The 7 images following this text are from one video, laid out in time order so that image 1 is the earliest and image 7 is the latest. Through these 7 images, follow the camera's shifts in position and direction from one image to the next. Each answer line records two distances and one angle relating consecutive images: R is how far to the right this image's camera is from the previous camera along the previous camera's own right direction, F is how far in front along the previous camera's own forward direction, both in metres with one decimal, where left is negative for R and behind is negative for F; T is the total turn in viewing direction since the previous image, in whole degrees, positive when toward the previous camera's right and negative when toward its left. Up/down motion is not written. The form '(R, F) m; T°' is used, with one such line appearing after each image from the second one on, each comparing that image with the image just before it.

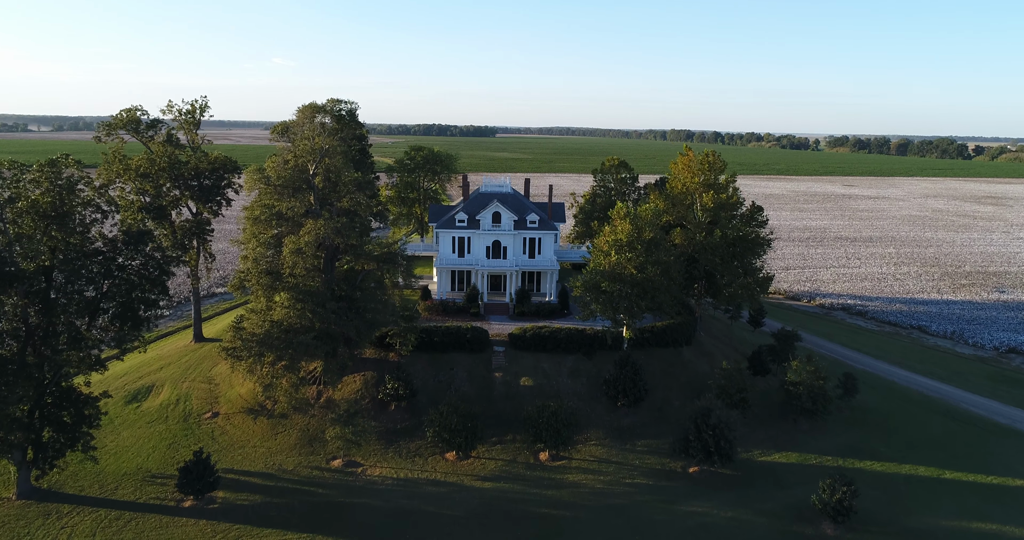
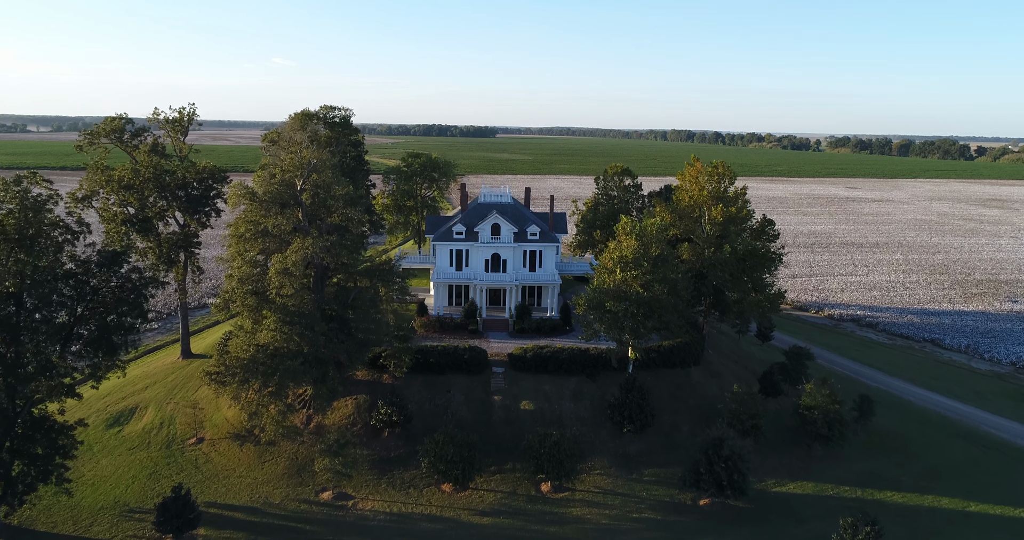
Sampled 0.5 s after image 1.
(0.0, +1.6) m; 0°
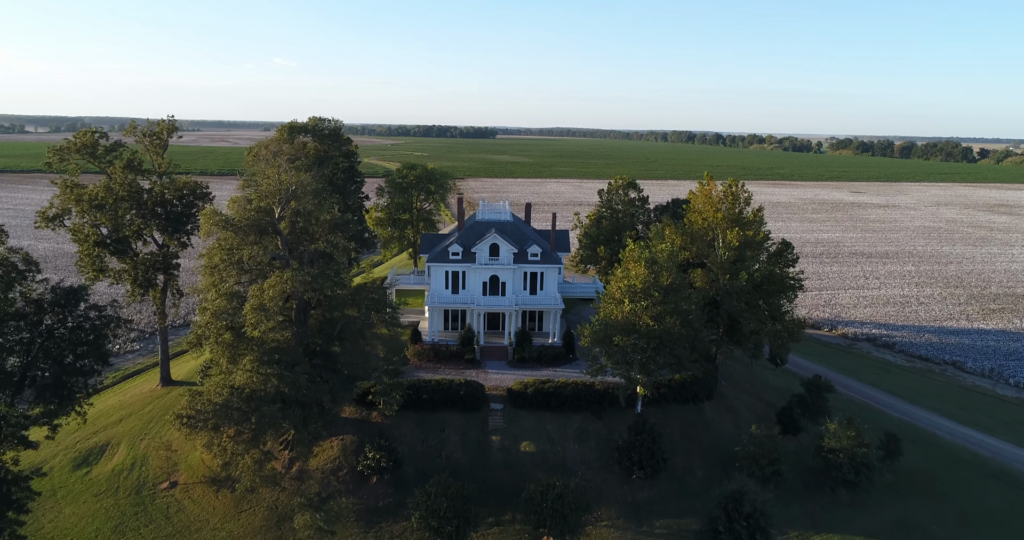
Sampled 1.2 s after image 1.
(0.0, +2.4) m; 0°
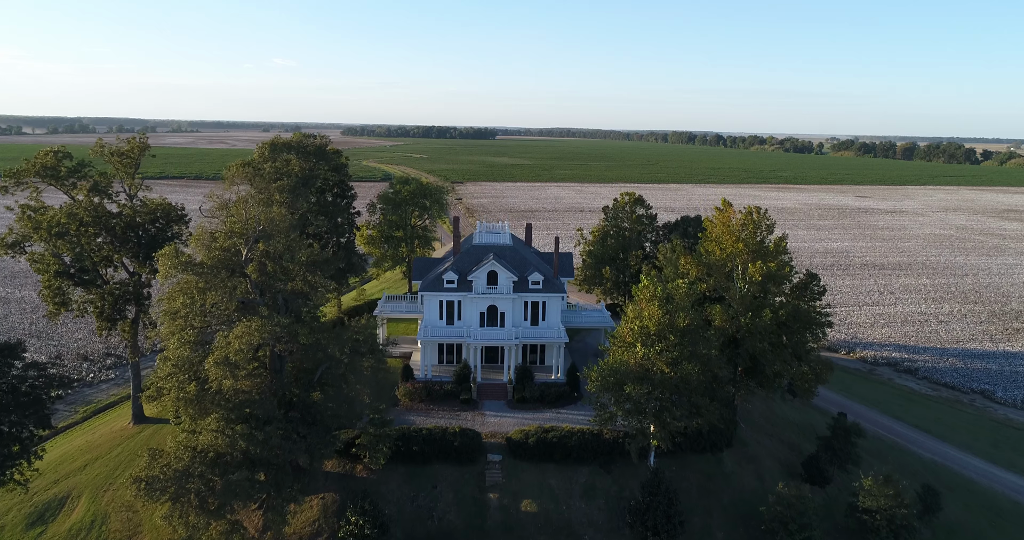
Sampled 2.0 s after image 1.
(0.0, +2.9) m; 0°
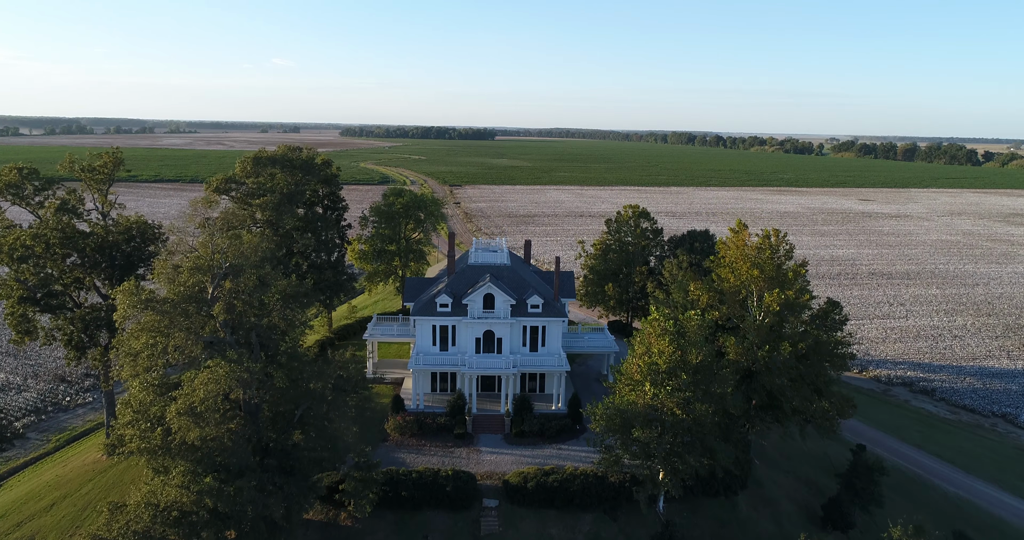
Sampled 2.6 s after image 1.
(+0.1, +2.2) m; 0°
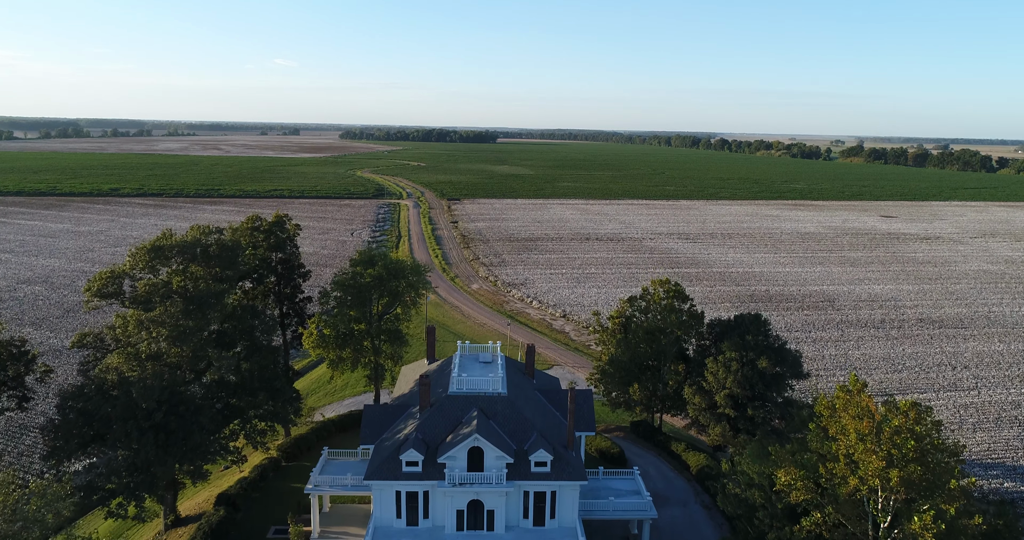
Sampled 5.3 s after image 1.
(+0.1, +9.8) m; 0°
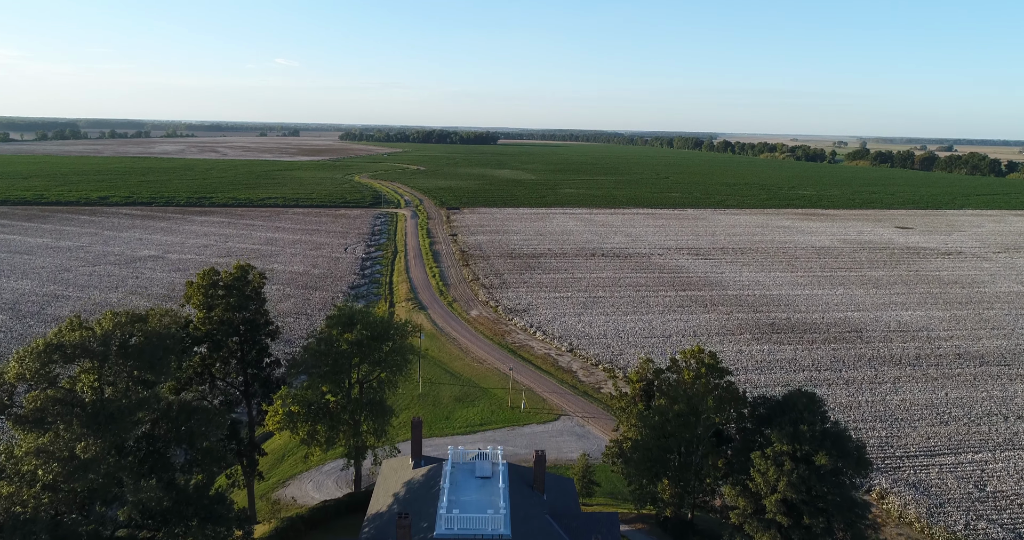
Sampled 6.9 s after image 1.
(-0.1, +6.0) m; 0°
